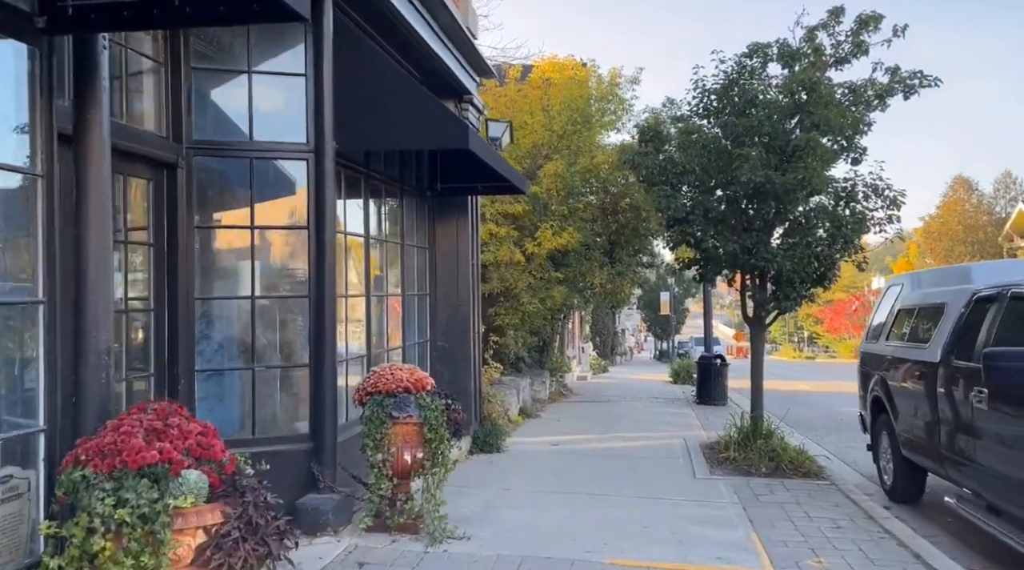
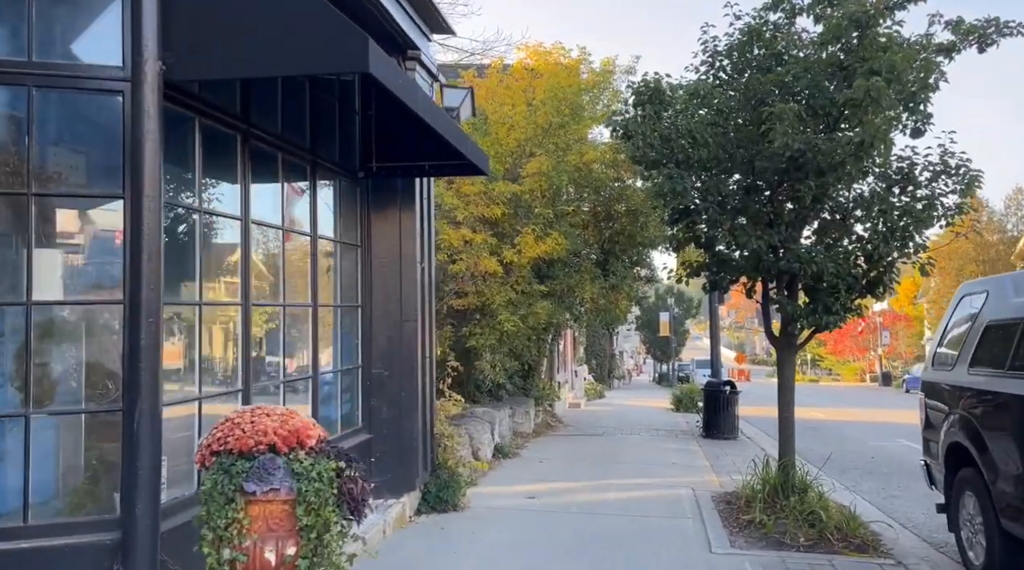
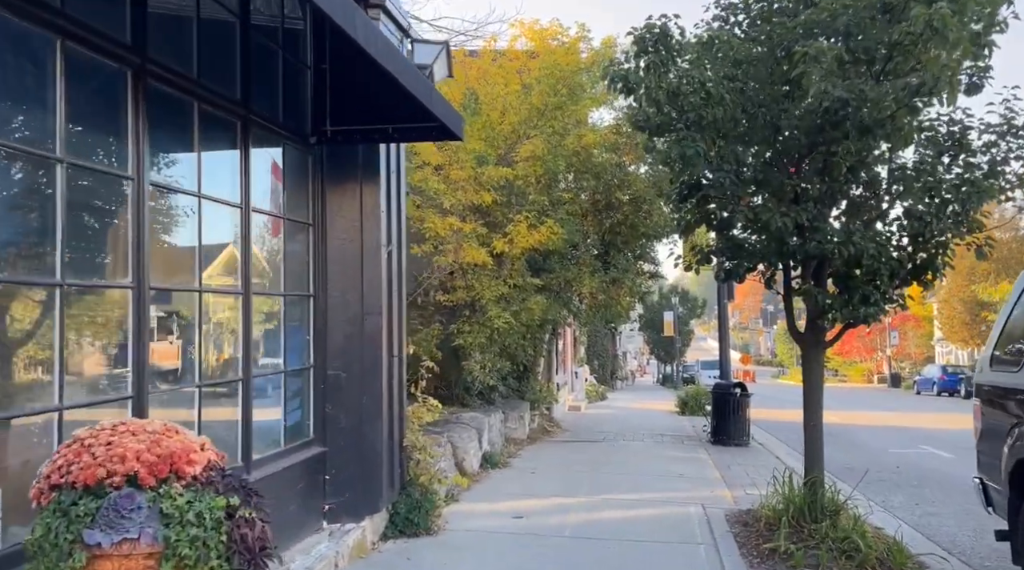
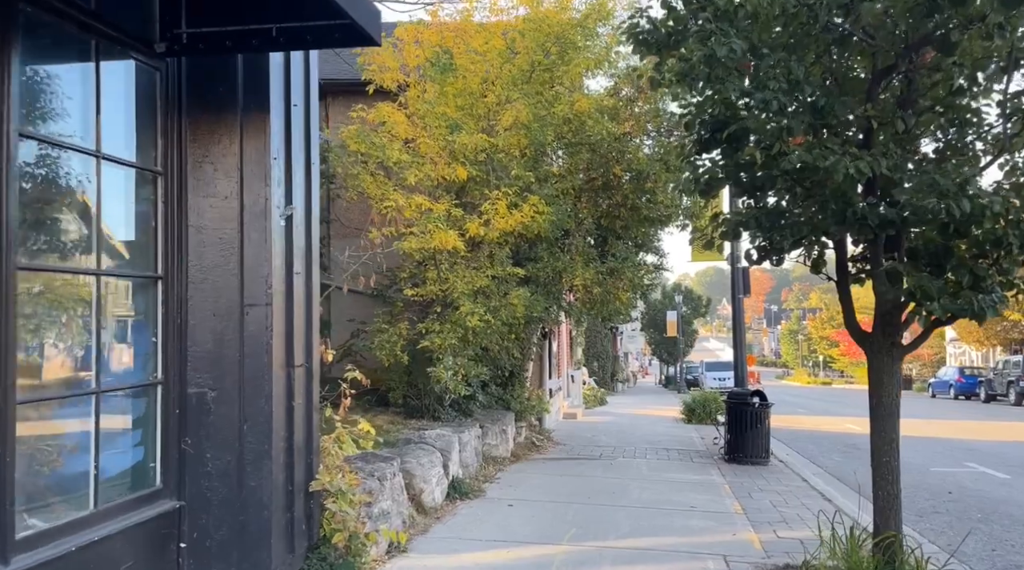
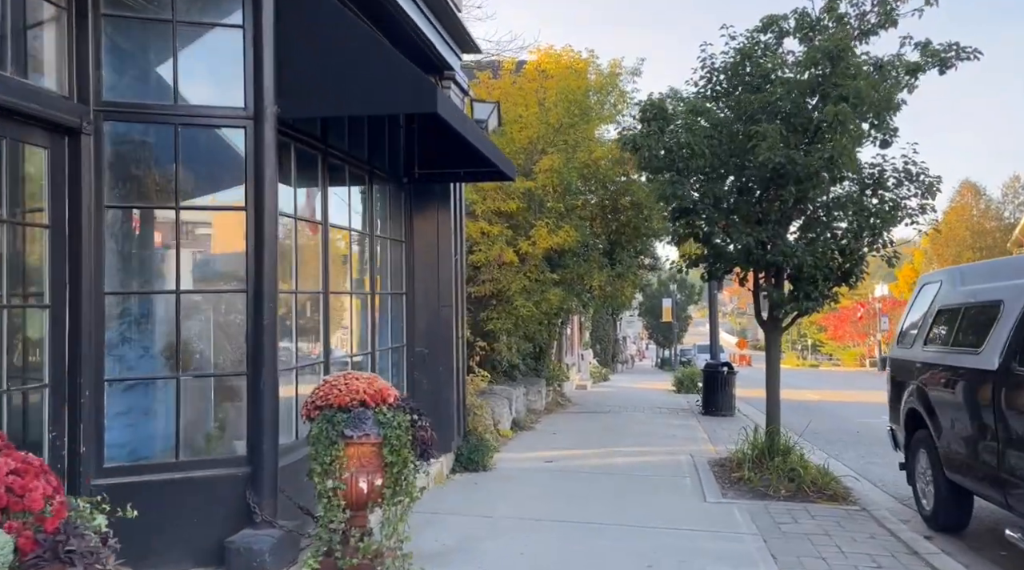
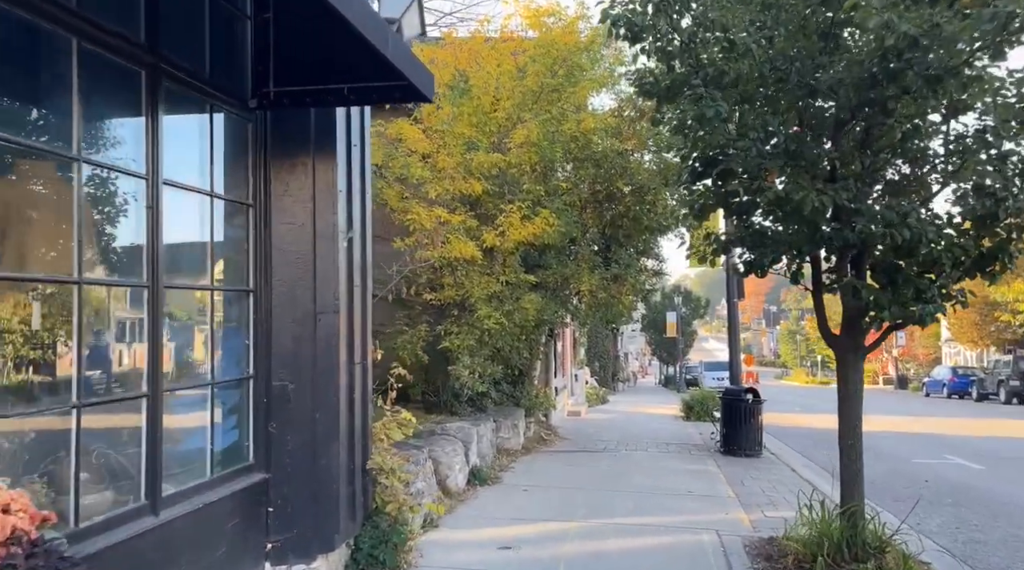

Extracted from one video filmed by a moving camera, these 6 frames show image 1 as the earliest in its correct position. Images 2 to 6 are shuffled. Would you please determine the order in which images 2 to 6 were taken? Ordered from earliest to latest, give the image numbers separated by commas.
5, 2, 3, 6, 4
